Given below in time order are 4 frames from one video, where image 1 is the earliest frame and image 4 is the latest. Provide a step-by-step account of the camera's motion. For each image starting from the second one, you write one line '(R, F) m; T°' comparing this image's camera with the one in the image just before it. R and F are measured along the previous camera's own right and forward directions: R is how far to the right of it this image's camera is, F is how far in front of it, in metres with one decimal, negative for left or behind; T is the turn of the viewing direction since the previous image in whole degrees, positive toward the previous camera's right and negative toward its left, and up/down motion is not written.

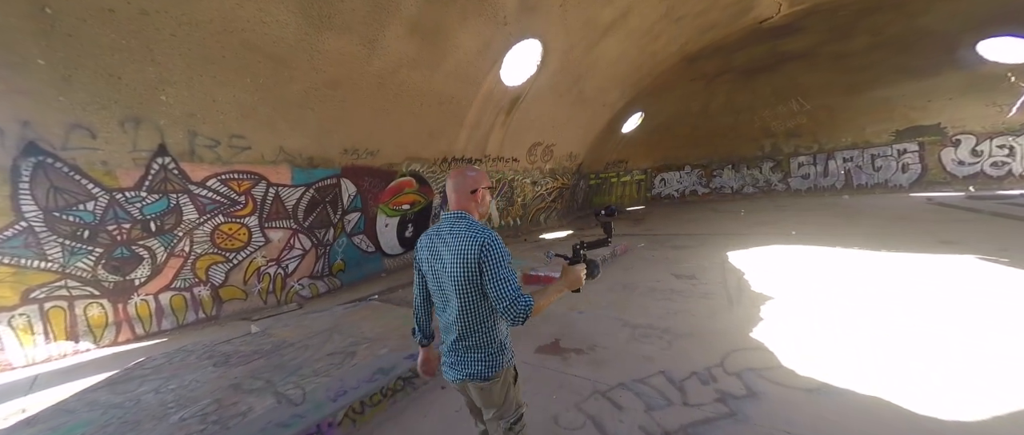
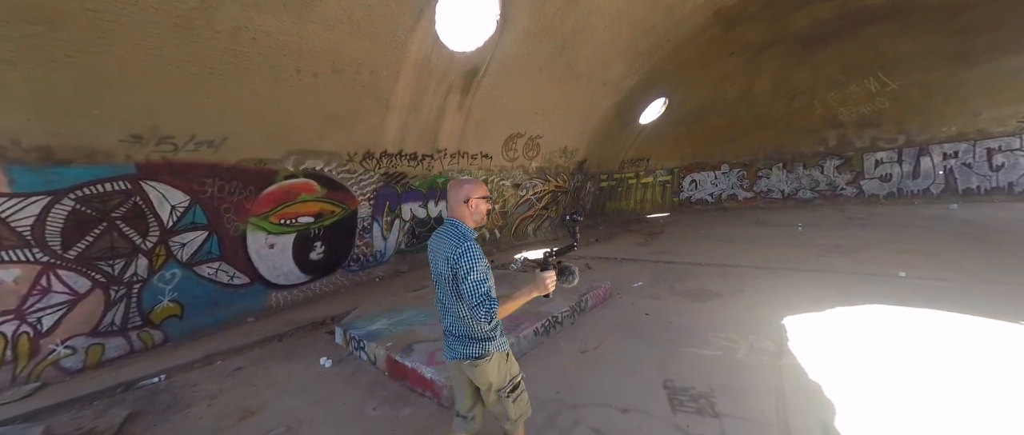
(+1.5, +2.6) m; -5°
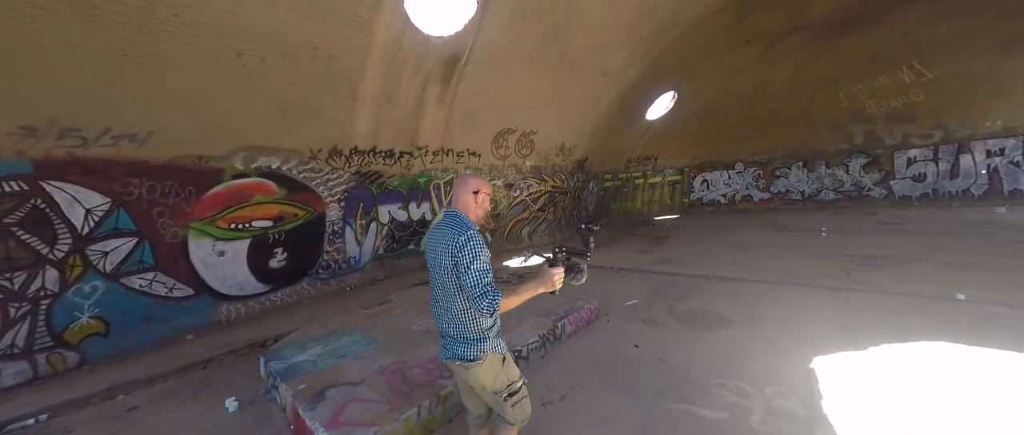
(+0.5, +0.7) m; -2°
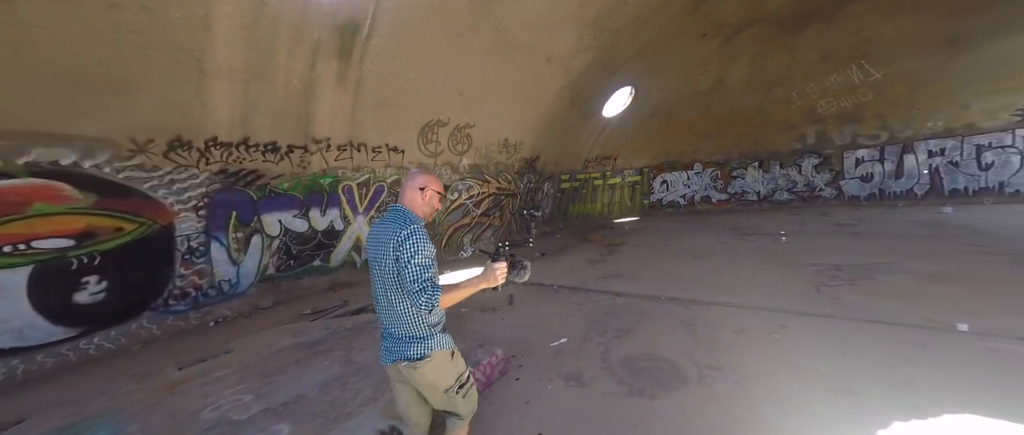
(+0.8, +1.2) m; +5°
